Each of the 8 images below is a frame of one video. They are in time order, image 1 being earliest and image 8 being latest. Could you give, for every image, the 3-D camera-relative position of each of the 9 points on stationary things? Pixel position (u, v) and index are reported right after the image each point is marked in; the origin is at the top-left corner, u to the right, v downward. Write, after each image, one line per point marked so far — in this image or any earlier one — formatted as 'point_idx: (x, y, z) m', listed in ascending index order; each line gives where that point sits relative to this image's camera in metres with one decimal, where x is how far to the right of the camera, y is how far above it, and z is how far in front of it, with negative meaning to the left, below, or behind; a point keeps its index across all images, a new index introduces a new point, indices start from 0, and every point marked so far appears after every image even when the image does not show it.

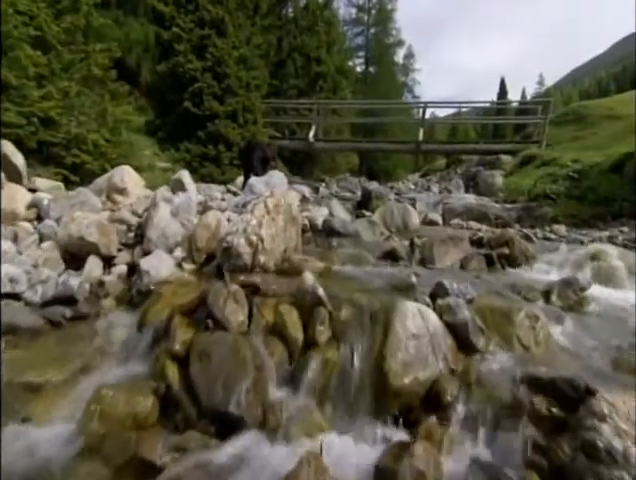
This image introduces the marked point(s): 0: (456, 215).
0: (+6.9, +1.3, +17.4) m
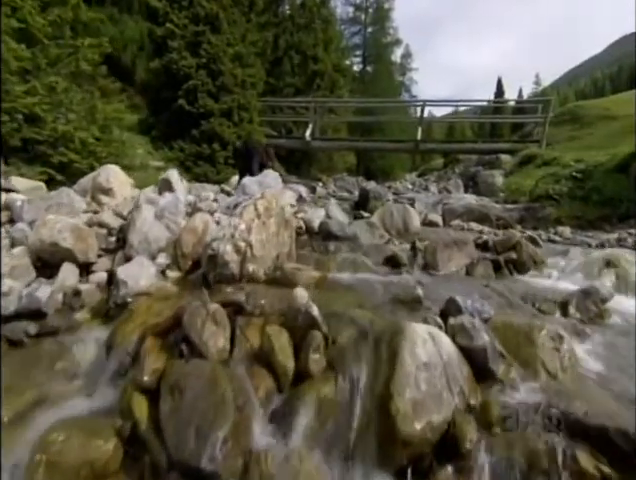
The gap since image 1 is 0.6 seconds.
0: (+6.8, +1.2, +16.8) m
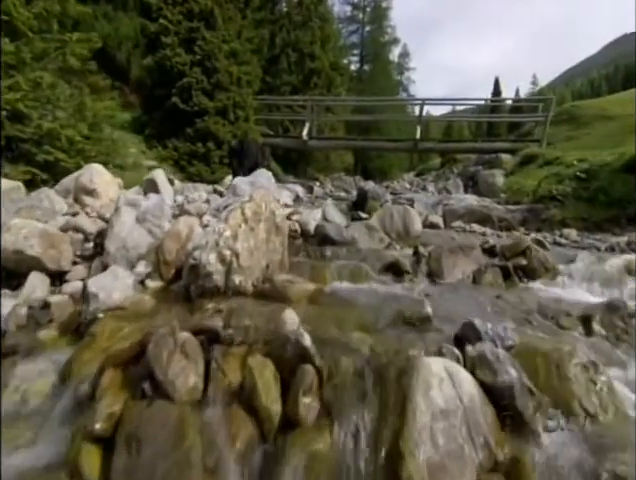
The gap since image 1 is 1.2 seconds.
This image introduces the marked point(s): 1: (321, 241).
0: (+6.6, +1.1, +16.2) m
1: (+0.1, 0.0, +9.6) m
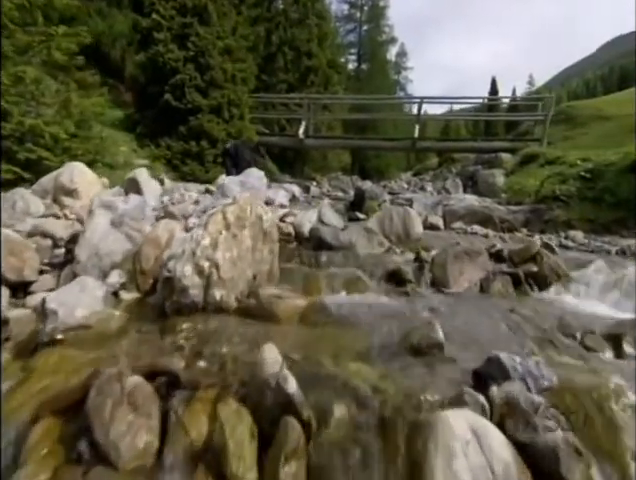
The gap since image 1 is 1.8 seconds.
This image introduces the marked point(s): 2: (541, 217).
0: (+6.4, +1.0, +15.6) m
1: (-0.1, -0.1, +8.9) m
2: (+10.3, +1.1, +15.9) m
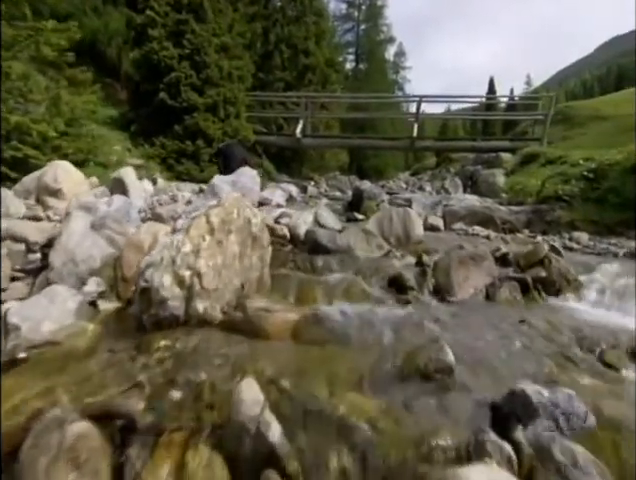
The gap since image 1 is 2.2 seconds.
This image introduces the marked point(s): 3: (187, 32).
0: (+6.3, +1.0, +15.2) m
1: (-0.2, -0.2, +8.5) m
2: (+10.2, +1.0, +15.5) m
3: (-7.5, +11.8, +19.5) m
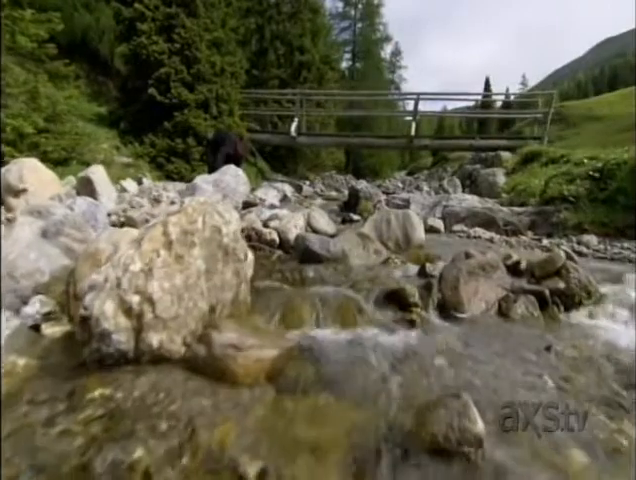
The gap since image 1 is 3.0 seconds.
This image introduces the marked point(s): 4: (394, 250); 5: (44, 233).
0: (+6.0, +0.8, +14.4) m
1: (-0.4, -0.4, +7.6) m
2: (+9.9, +0.9, +14.7) m
3: (-7.8, +11.7, +18.5) m
4: (+2.0, -0.3, +9.0) m
5: (-4.4, +0.2, +5.6) m
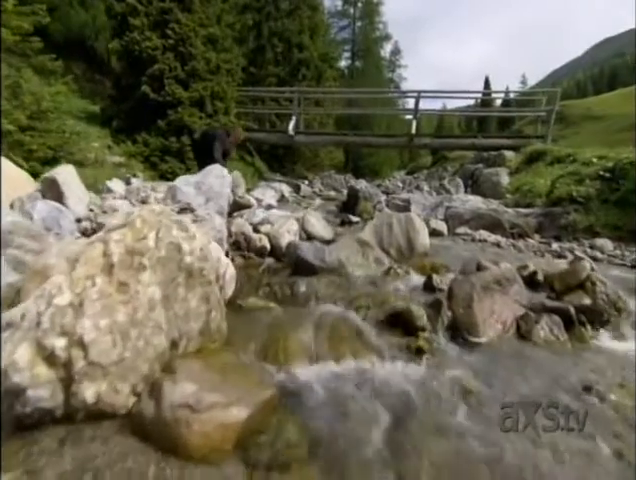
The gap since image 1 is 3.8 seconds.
0: (+5.9, +0.7, +13.6) m
1: (-0.5, -0.5, +6.8) m
2: (+9.8, +0.7, +14.0) m
3: (-8.0, +11.6, +17.7) m
4: (+1.9, -0.4, +8.2) m
5: (-4.6, 0.0, +4.8) m
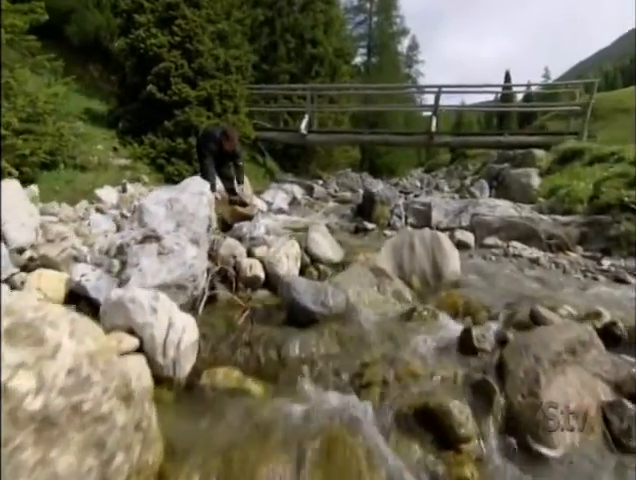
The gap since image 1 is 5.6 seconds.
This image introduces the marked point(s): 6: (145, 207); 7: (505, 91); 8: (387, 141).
0: (+6.2, +0.1, +11.8) m
1: (-0.5, -1.1, +5.3) m
2: (+10.1, +0.2, +12.0) m
3: (-7.4, +11.1, +16.4) m
4: (+2.0, -1.0, +6.6) m
5: (-4.6, -0.6, +3.5) m
6: (-3.1, +0.7, +6.4) m
7: (+11.6, +8.7, +19.7) m
8: (+3.9, +5.6, +19.4) m
